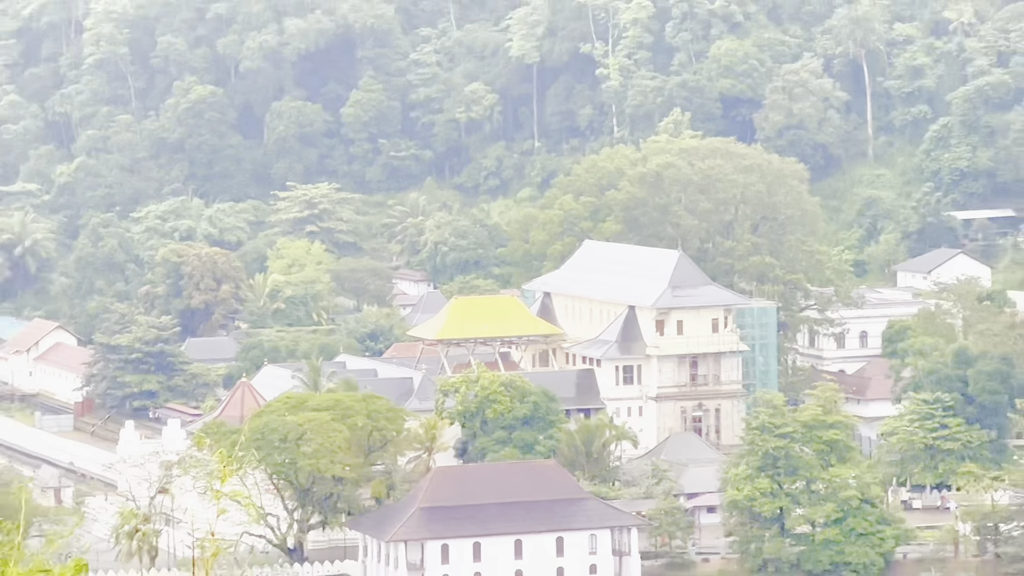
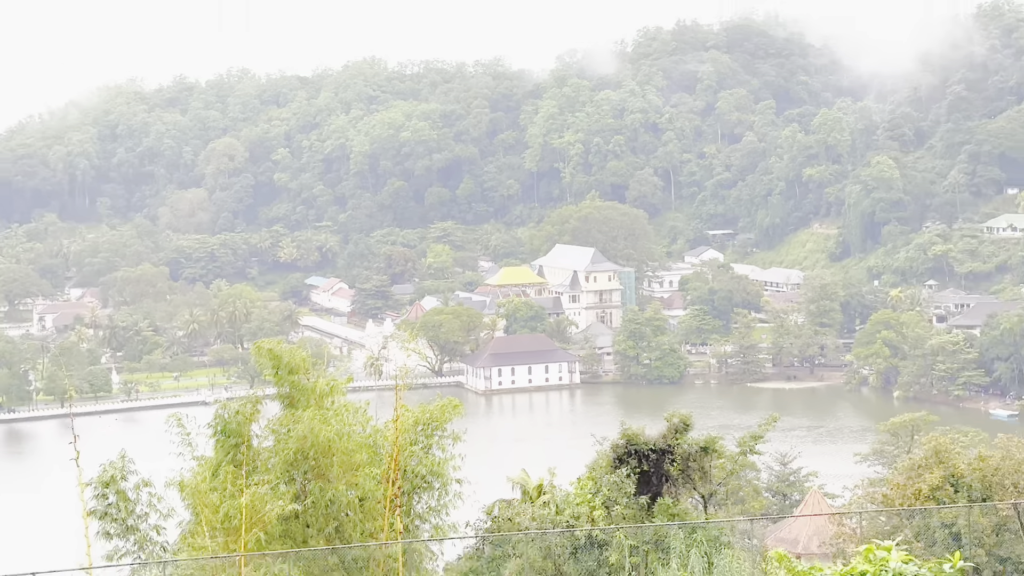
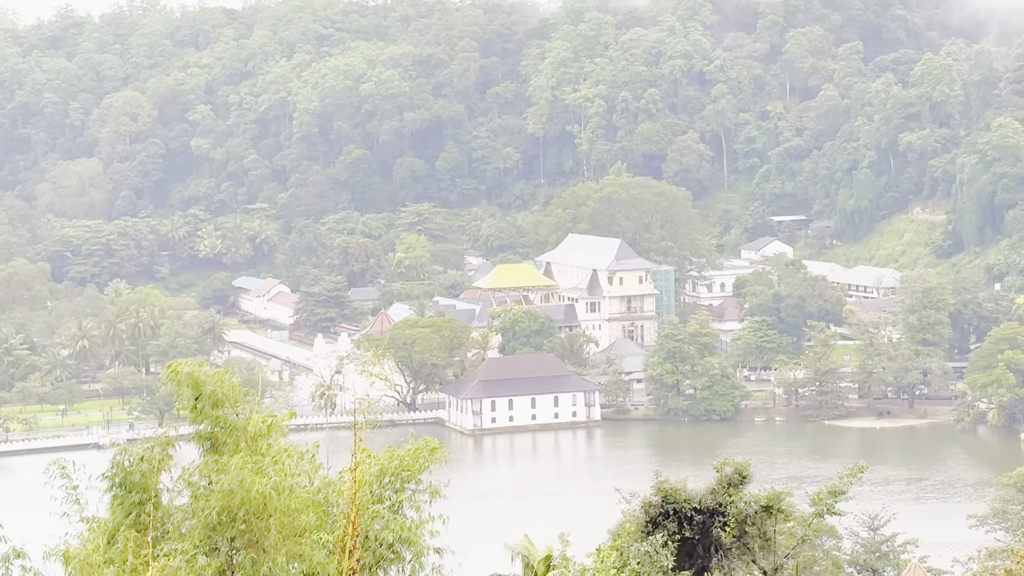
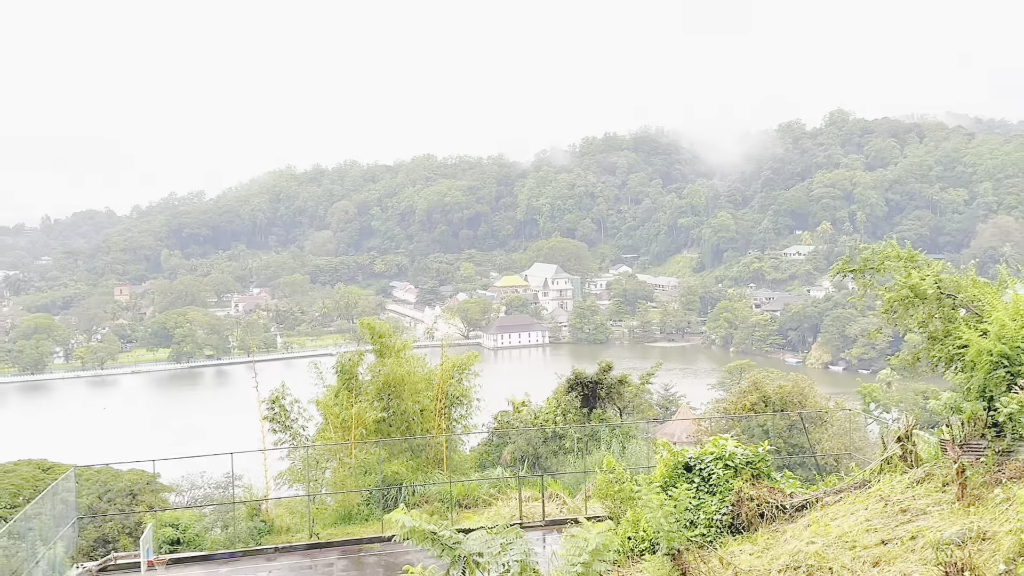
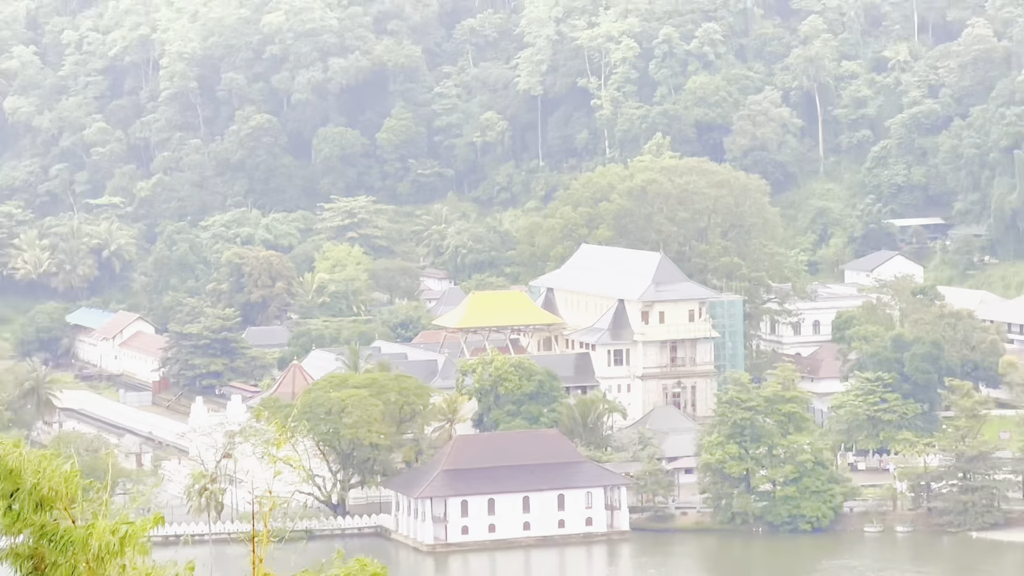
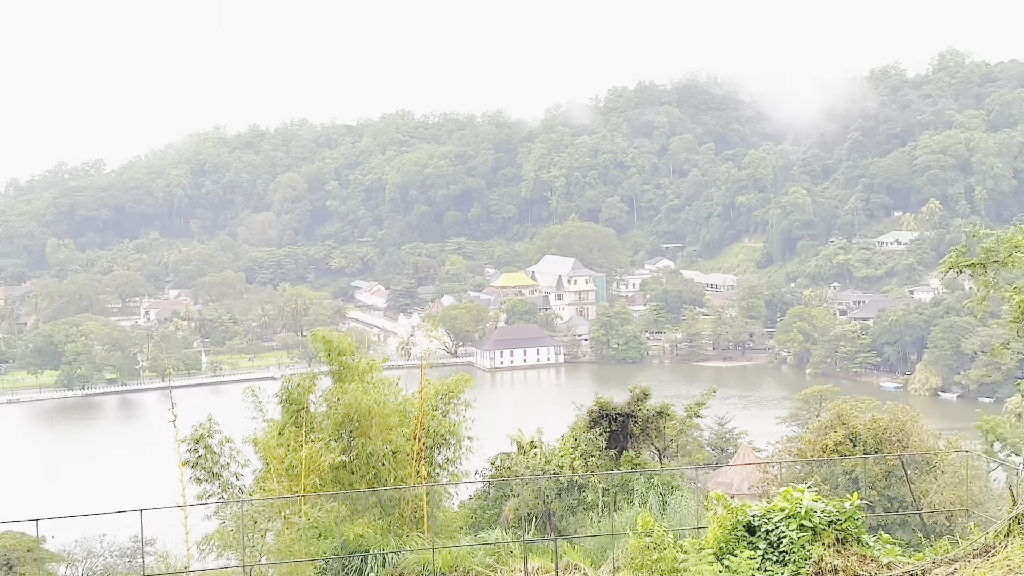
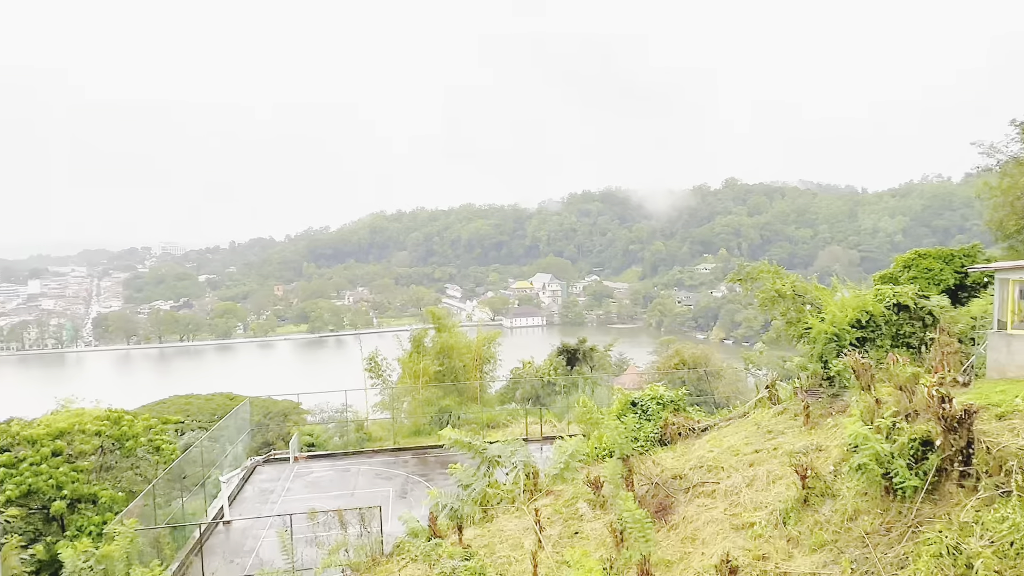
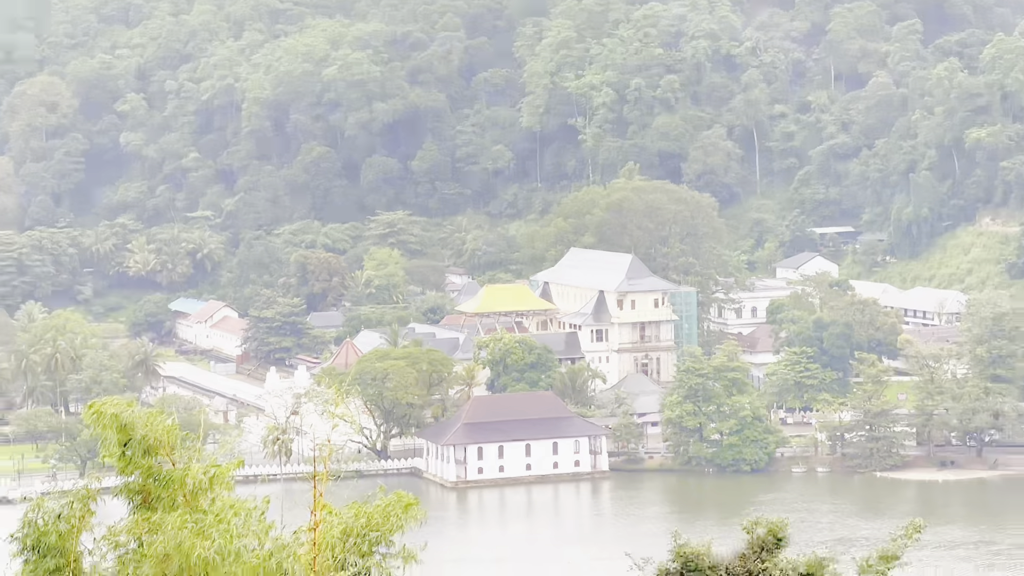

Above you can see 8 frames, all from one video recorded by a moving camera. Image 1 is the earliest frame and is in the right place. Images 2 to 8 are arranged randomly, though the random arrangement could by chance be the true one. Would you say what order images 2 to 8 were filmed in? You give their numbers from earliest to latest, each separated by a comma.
5, 8, 3, 2, 6, 4, 7
